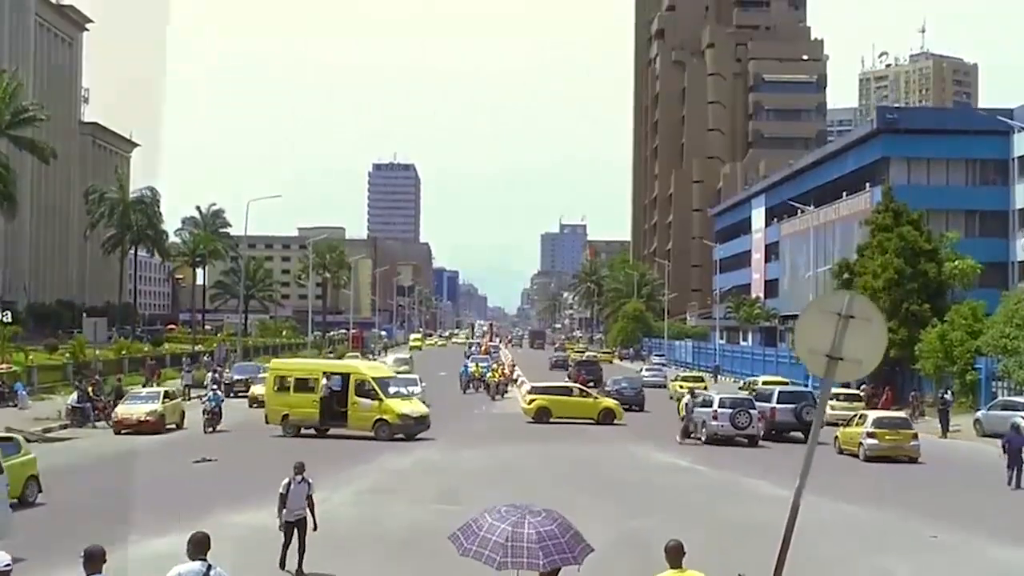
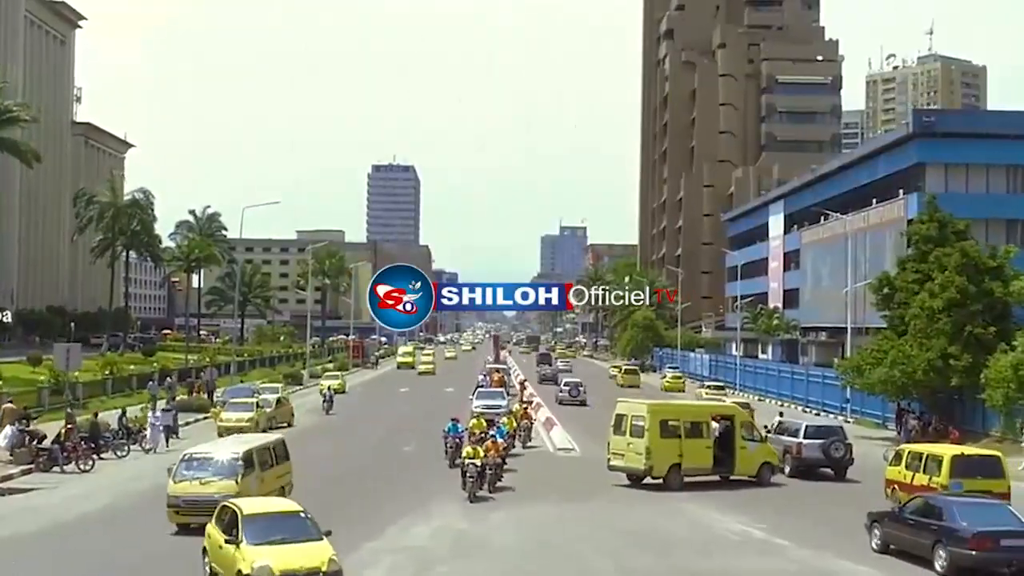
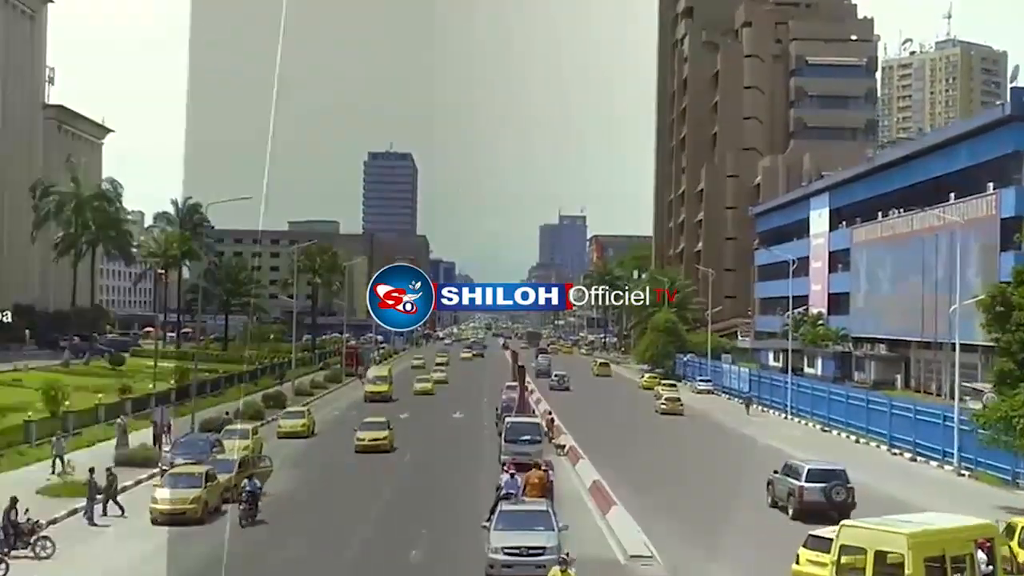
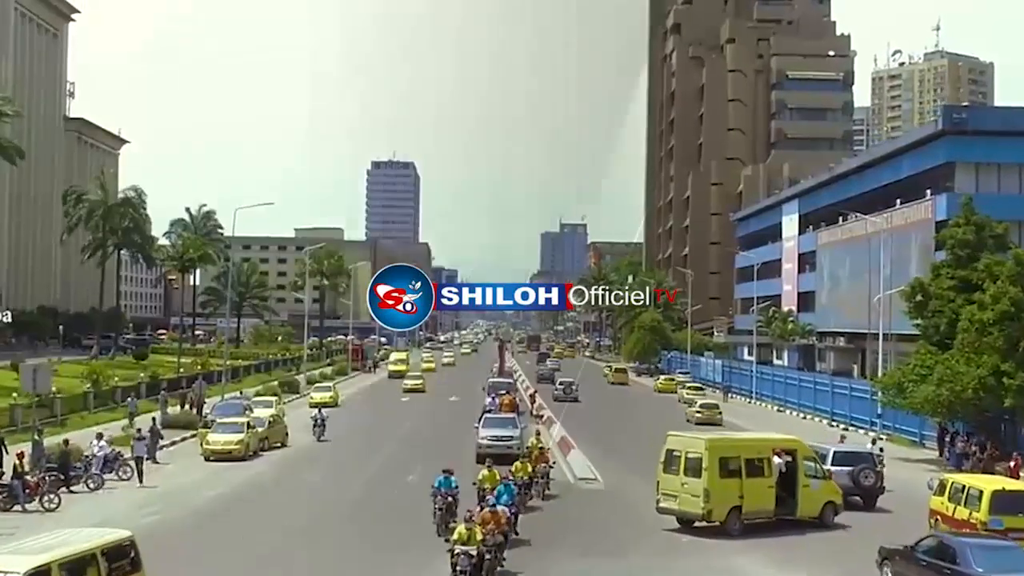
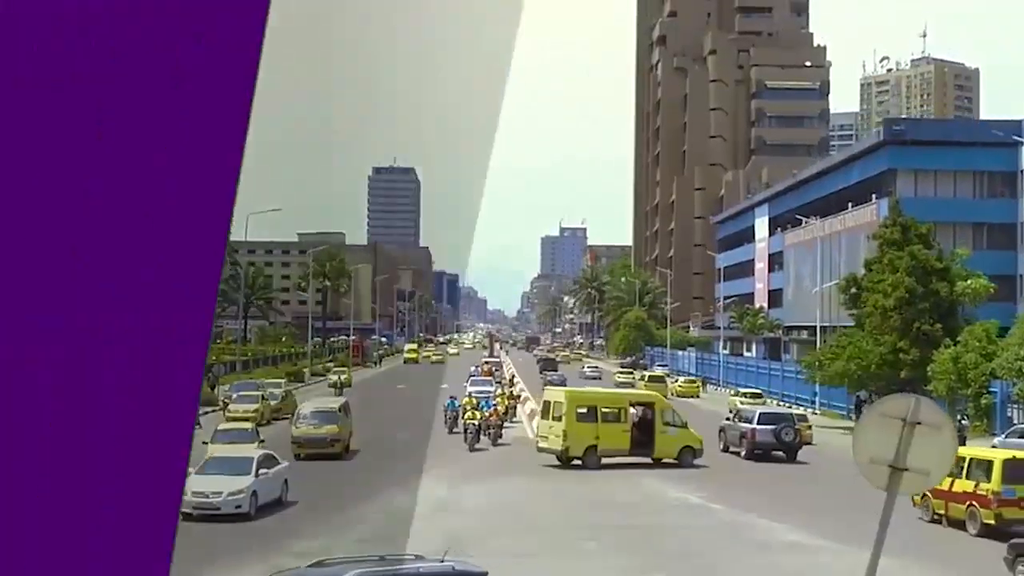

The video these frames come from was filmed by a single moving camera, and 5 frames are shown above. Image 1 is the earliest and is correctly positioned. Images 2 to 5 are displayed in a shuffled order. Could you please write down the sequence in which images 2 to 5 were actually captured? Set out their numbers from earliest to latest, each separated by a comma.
5, 2, 4, 3
